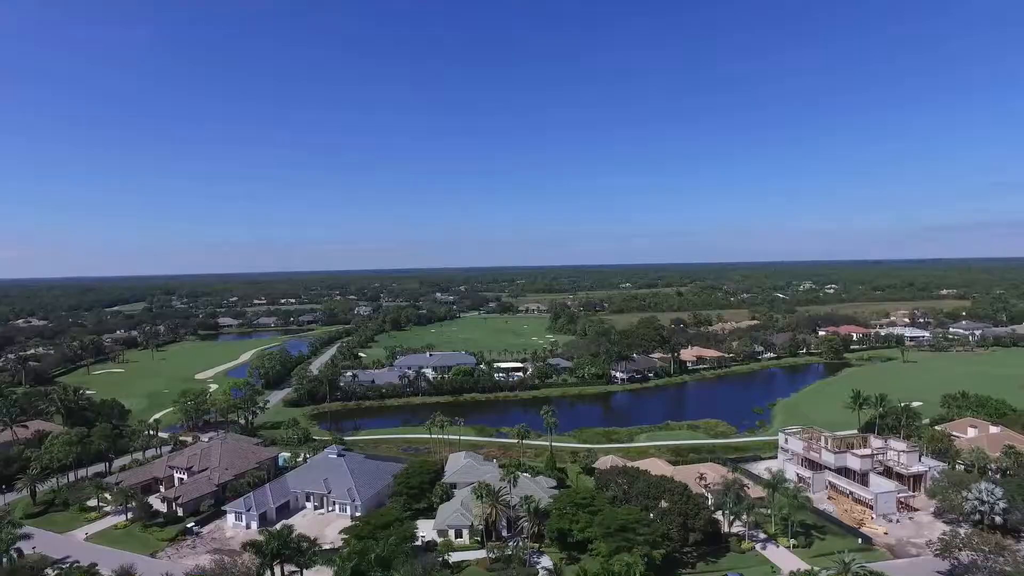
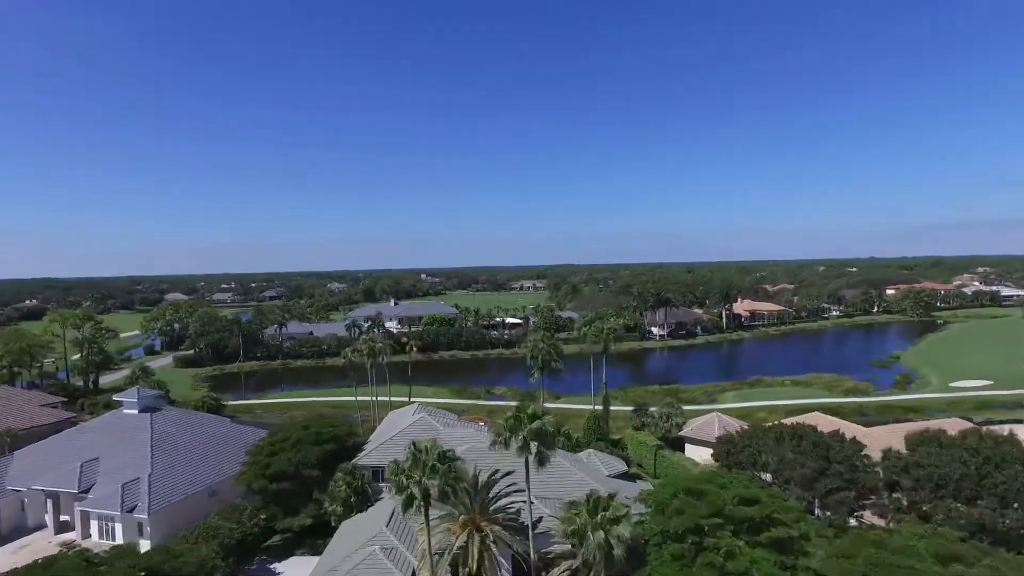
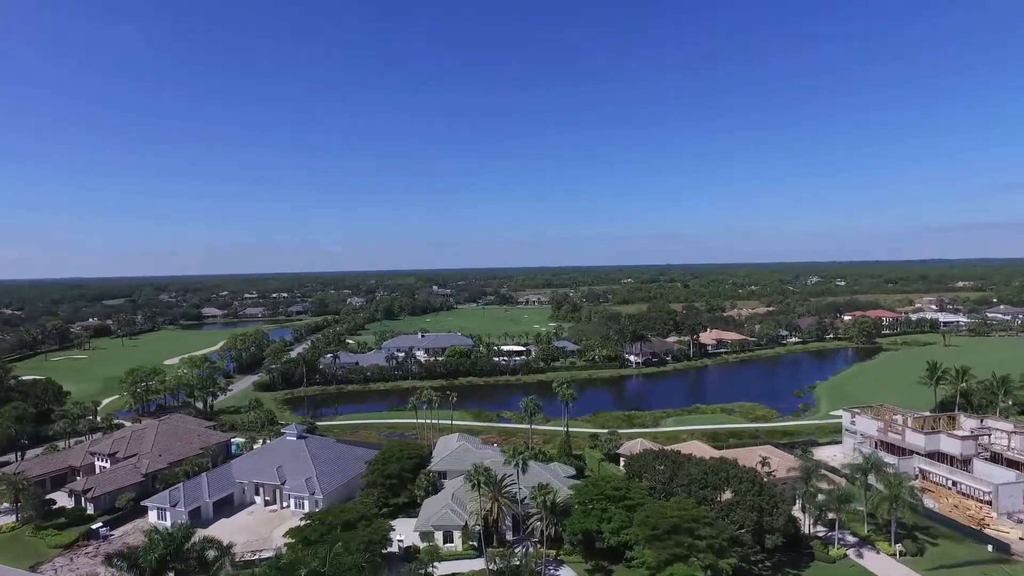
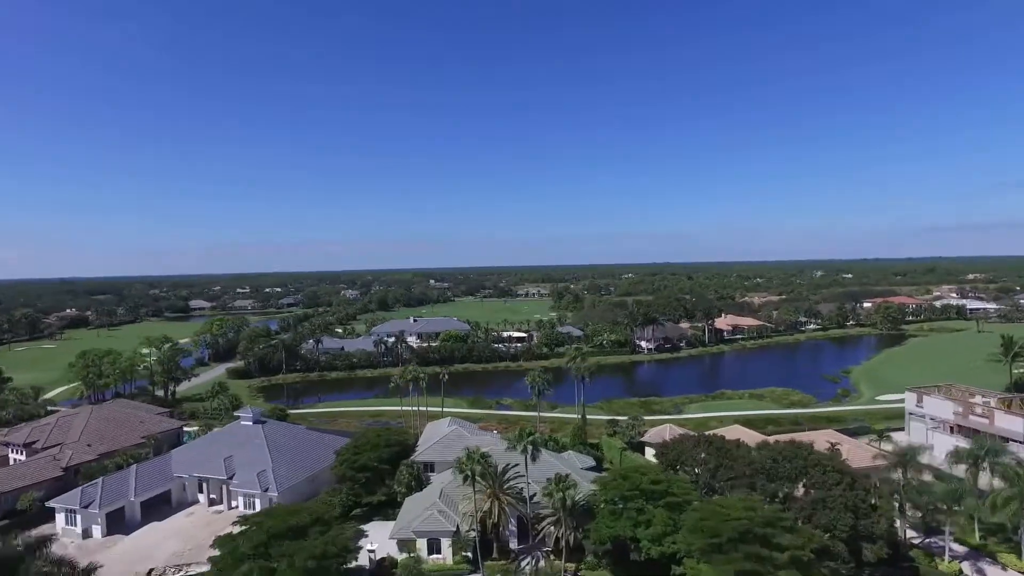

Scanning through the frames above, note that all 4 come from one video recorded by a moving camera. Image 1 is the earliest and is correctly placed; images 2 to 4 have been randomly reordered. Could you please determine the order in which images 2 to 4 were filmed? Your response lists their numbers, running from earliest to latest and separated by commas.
3, 4, 2
